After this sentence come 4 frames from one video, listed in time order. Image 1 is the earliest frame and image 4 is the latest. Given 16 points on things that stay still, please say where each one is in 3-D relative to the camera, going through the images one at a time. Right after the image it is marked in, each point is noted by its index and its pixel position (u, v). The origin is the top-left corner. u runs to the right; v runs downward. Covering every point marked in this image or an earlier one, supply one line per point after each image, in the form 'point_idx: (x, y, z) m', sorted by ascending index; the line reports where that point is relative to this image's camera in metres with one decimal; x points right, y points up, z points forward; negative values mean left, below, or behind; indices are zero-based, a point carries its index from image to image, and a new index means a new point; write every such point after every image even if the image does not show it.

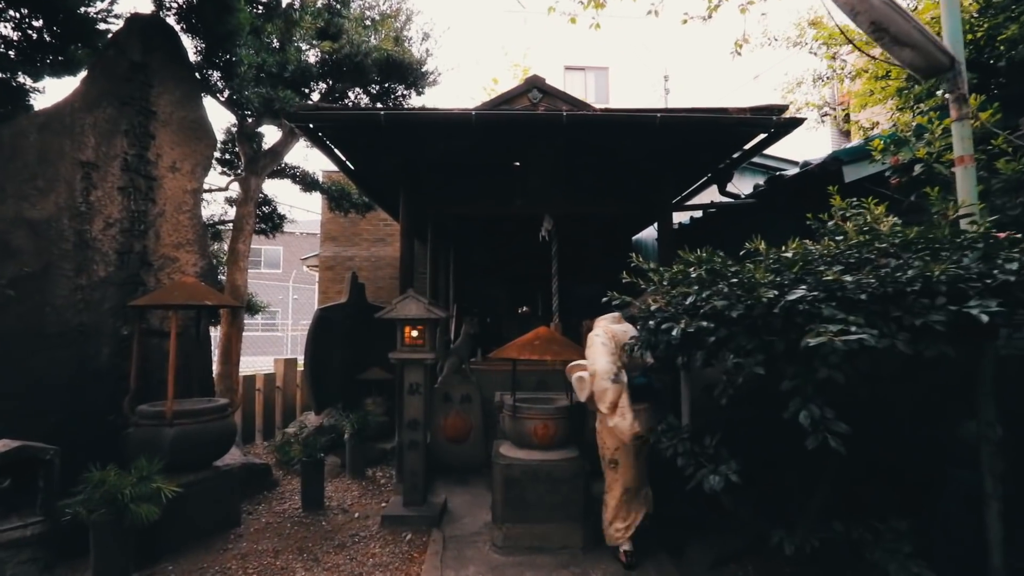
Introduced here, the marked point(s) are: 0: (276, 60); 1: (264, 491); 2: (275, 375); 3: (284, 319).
0: (-3.2, +3.1, +6.5) m
1: (-3.0, -2.5, +5.8) m
2: (-4.1, -1.5, +8.4) m
3: (-9.3, -1.3, +19.5) m
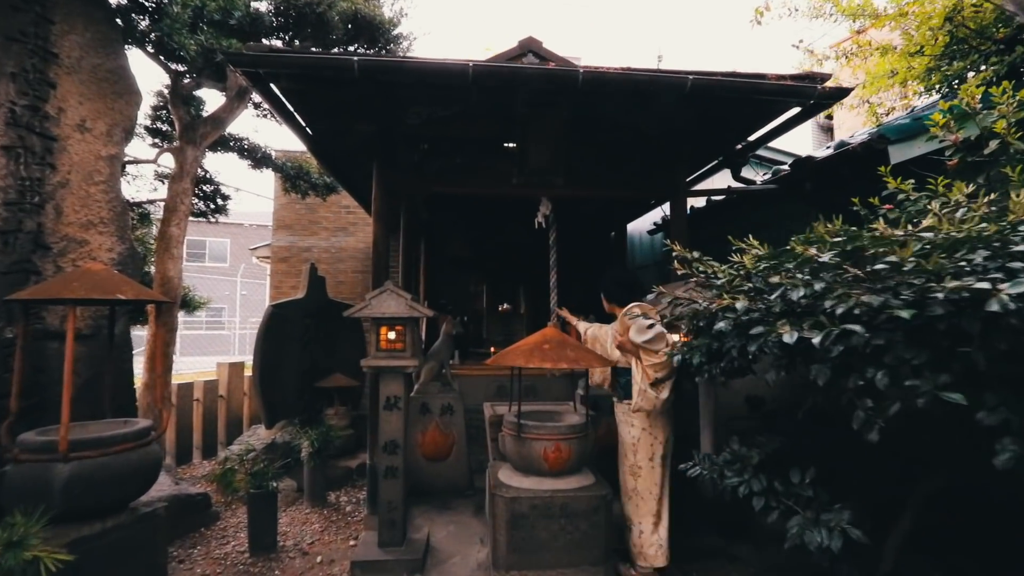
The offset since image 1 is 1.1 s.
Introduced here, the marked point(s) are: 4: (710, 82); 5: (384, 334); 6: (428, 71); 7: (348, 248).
0: (-3.3, +3.2, +5.4) m
1: (-3.1, -2.4, +4.8) m
2: (-4.4, -1.4, +7.2) m
3: (-10.5, -1.1, +17.9) m
4: (+1.7, +1.7, +4.0) m
5: (-1.1, -0.4, +4.1) m
6: (-0.7, +1.8, +3.9) m
7: (-3.3, +0.8, +9.4) m
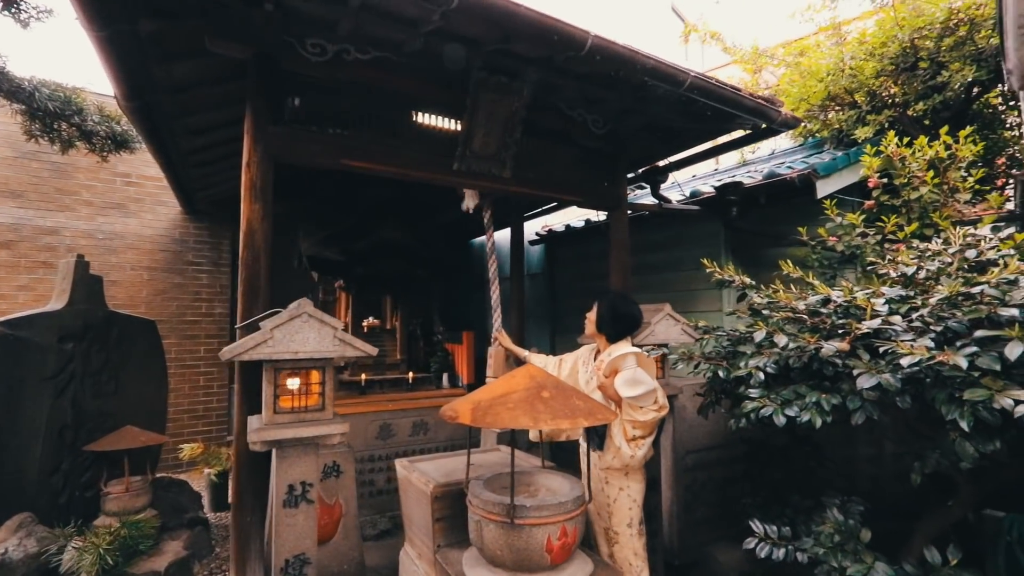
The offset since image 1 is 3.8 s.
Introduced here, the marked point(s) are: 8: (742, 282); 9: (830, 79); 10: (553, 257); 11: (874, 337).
0: (-3.6, +3.1, +2.8) m
1: (-3.3, -2.5, +2.3) m
2: (-5.5, -1.4, +4.0) m
3: (-15.4, -0.9, +11.3) m
4: (+1.5, +1.5, +3.6) m
5: (-1.2, -0.5, +2.6) m
6: (-0.7, +1.6, +2.5) m
7: (-5.3, +0.7, +6.5) m
8: (+1.5, 0.0, +3.0) m
9: (+3.6, +2.4, +5.4) m
10: (+0.6, +0.5, +7.4) m
11: (+1.8, -0.2, +2.3) m
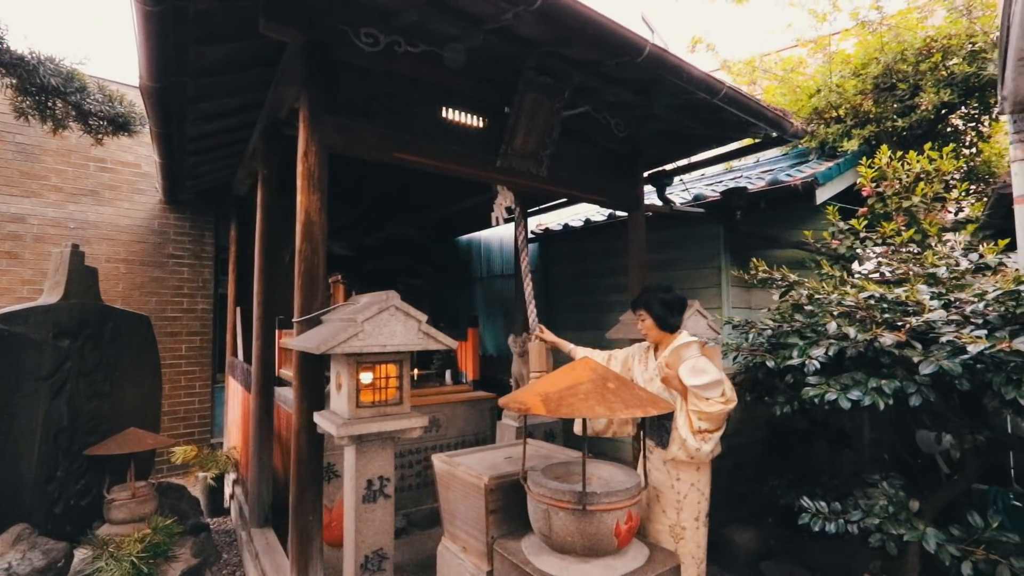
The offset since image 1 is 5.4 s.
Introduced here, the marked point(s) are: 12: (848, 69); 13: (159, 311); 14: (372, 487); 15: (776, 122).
0: (-3.1, +3.2, +2.6) m
1: (-2.9, -2.4, +2.1) m
2: (-5.2, -1.4, +3.5) m
3: (-15.8, -0.7, +9.8) m
4: (+1.8, +1.6, +3.9) m
5: (-0.8, -0.5, +2.6) m
6: (-0.2, +1.7, +2.6) m
7: (-5.2, +0.8, +6.1) m
8: (+1.9, +0.1, +3.2) m
9: (+3.7, +2.4, +5.9) m
10: (+0.6, +0.5, +7.5) m
11: (+2.2, -0.2, +2.6) m
12: (+4.0, +2.6, +5.7) m
13: (-4.7, -0.3, +6.4) m
14: (-0.8, -1.1, +2.6) m
15: (+2.4, +1.5, +4.3) m
